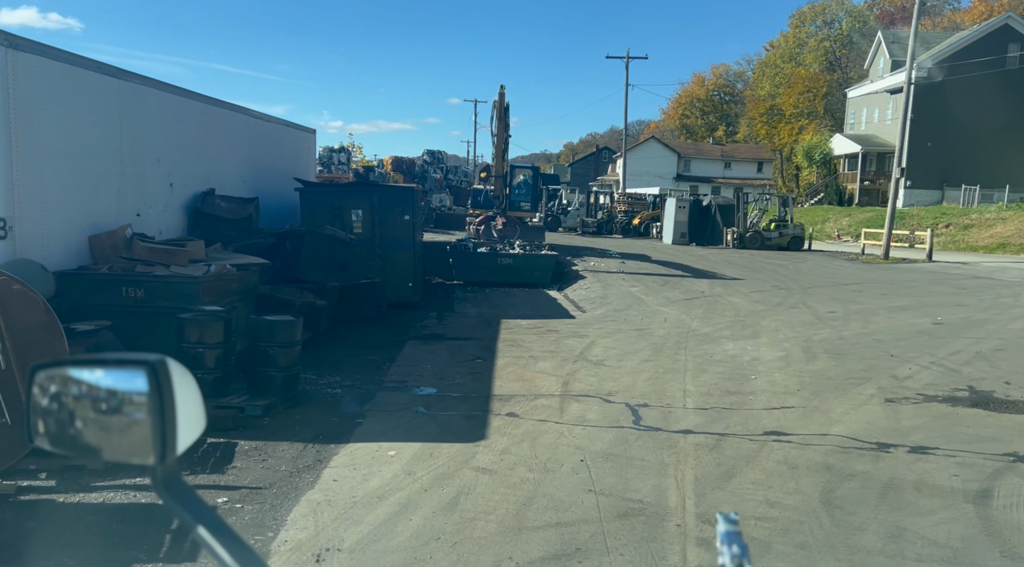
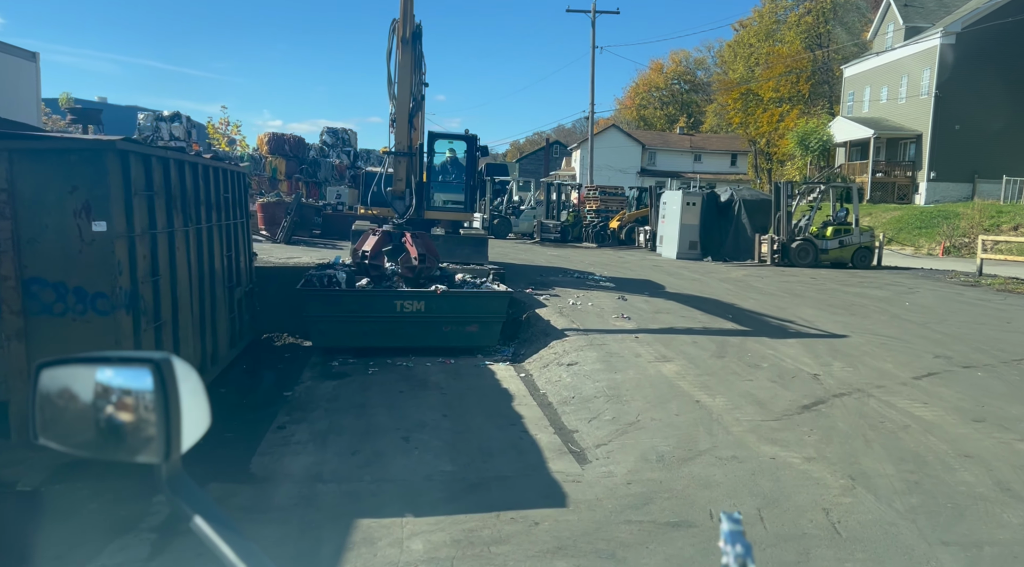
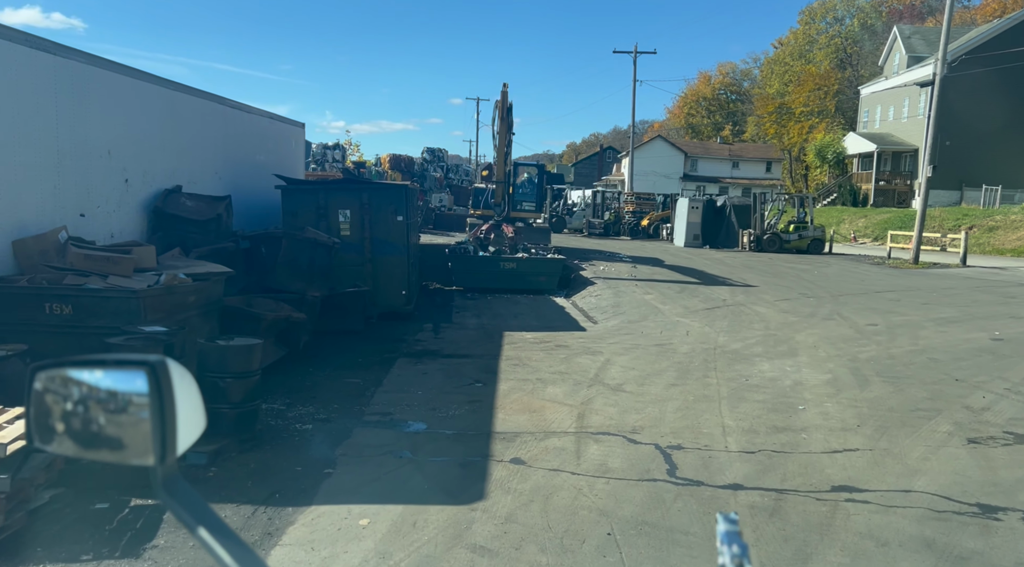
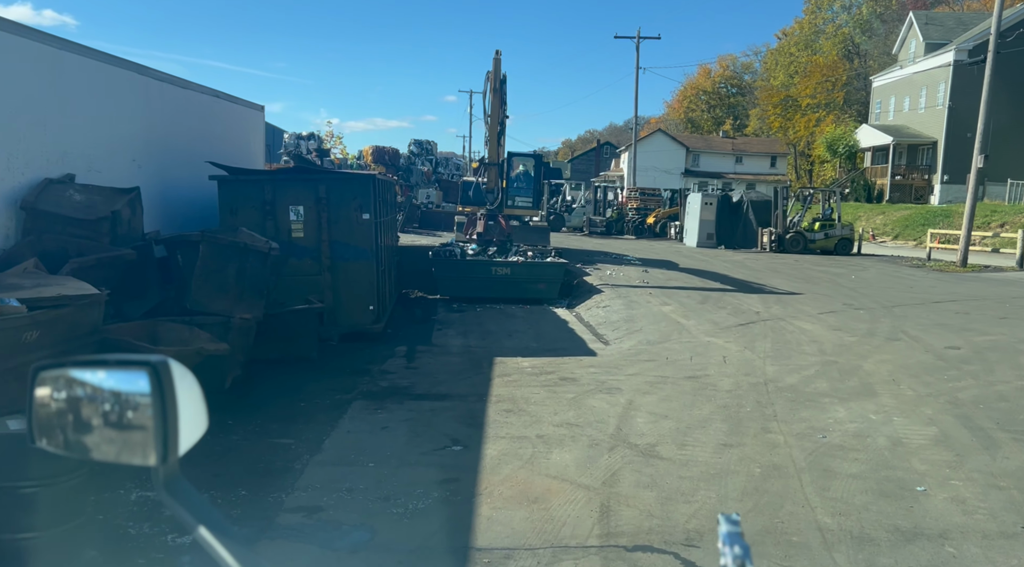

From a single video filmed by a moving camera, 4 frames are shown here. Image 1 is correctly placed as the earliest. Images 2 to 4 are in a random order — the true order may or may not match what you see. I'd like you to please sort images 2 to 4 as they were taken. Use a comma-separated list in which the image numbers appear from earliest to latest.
3, 4, 2
